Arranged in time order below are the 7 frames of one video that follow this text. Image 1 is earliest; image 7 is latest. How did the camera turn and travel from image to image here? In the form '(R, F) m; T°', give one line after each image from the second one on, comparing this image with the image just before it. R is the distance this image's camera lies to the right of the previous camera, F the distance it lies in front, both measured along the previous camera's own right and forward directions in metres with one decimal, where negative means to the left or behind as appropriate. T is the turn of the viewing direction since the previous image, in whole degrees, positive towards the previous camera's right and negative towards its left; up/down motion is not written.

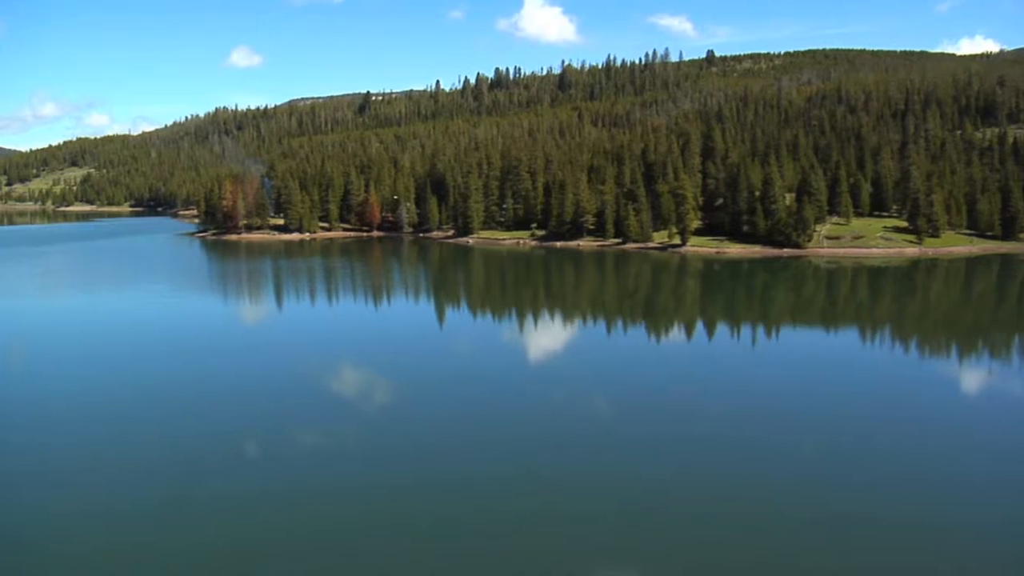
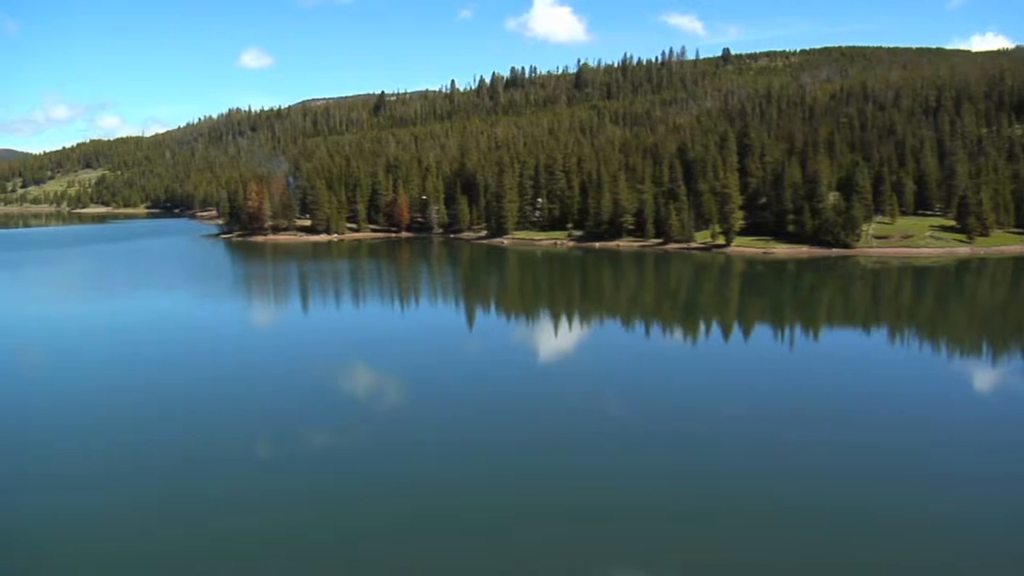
(-1.4, +1.1) m; -1°
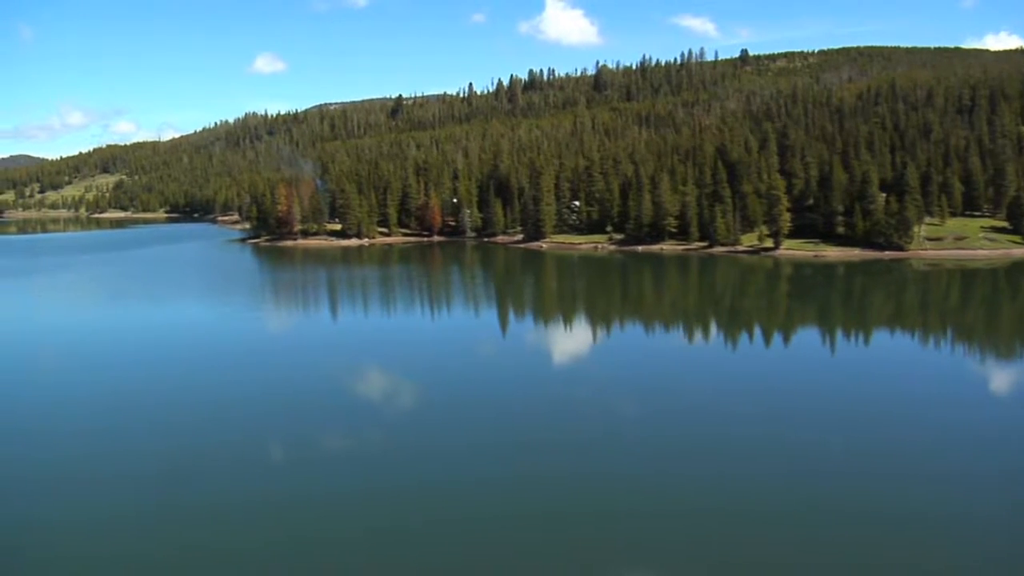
(-1.3, +1.0) m; -1°
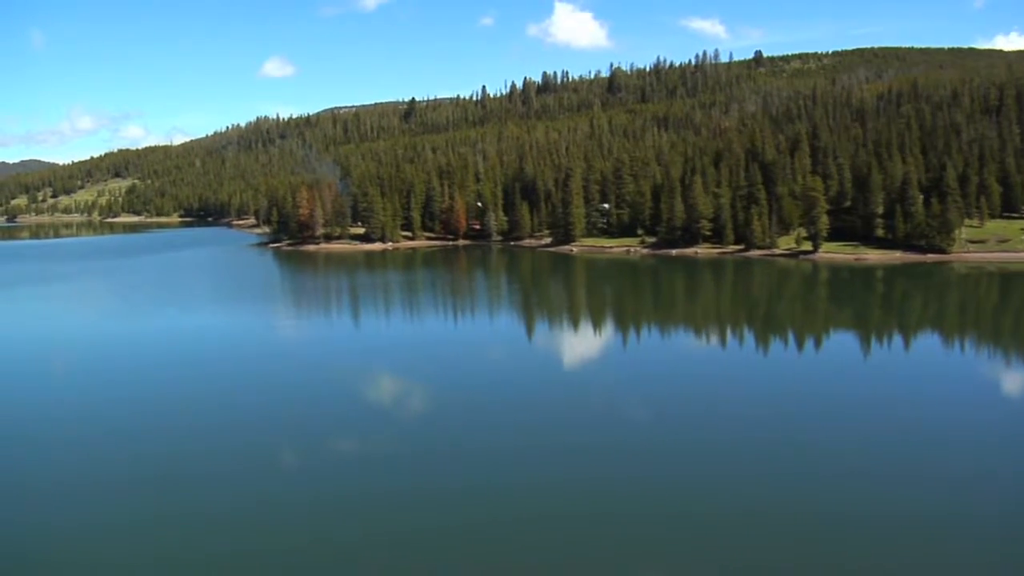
(-1.0, +0.8) m; -1°
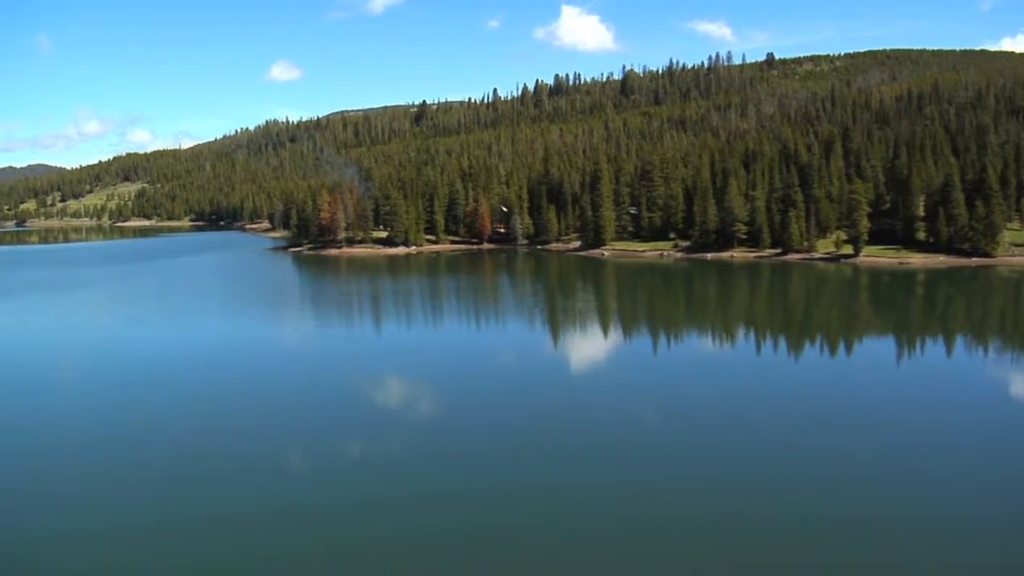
(-1.1, +0.9) m; 0°
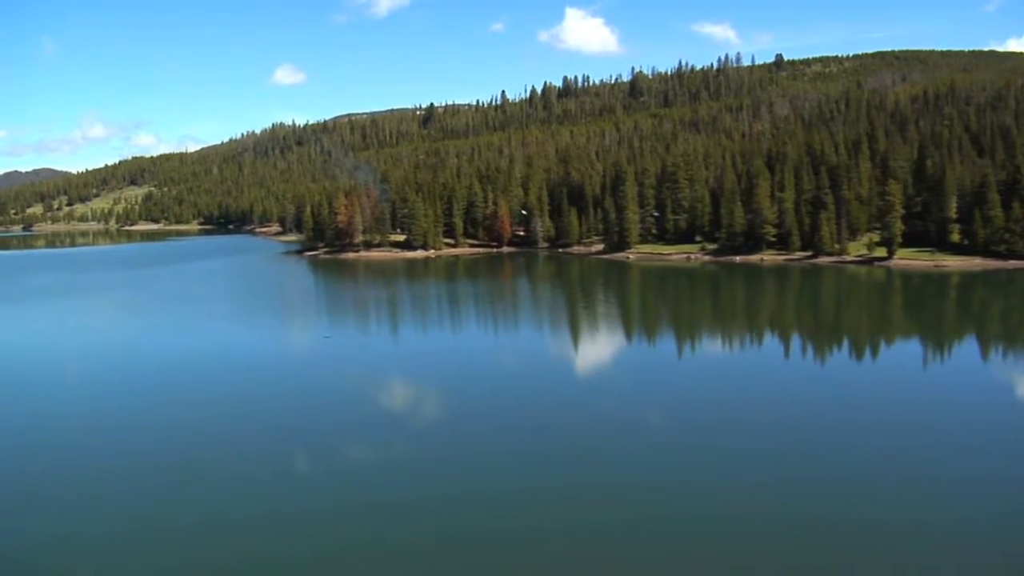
(-0.9, +0.7) m; 0°
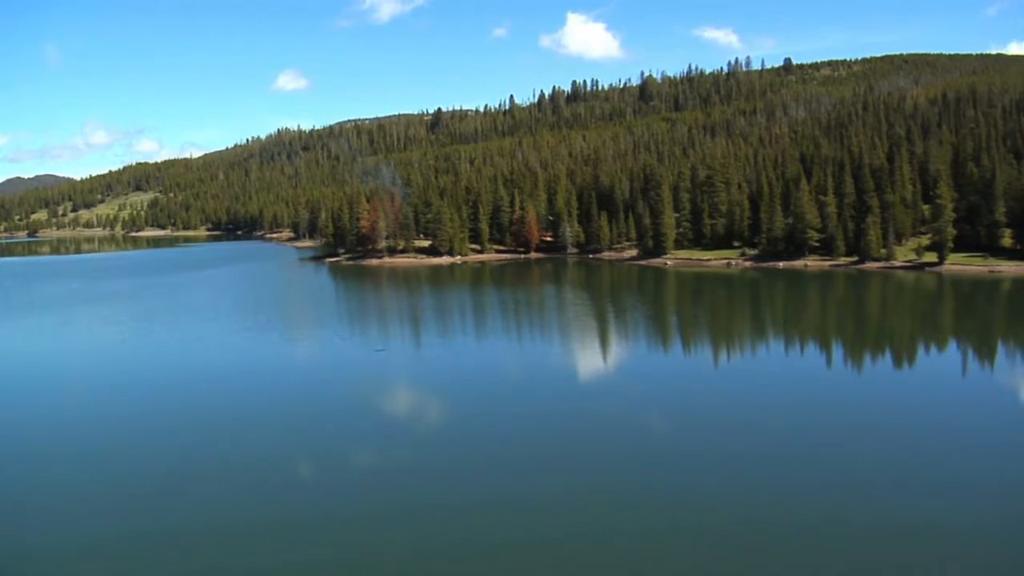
(-1.4, +1.1) m; 0°
